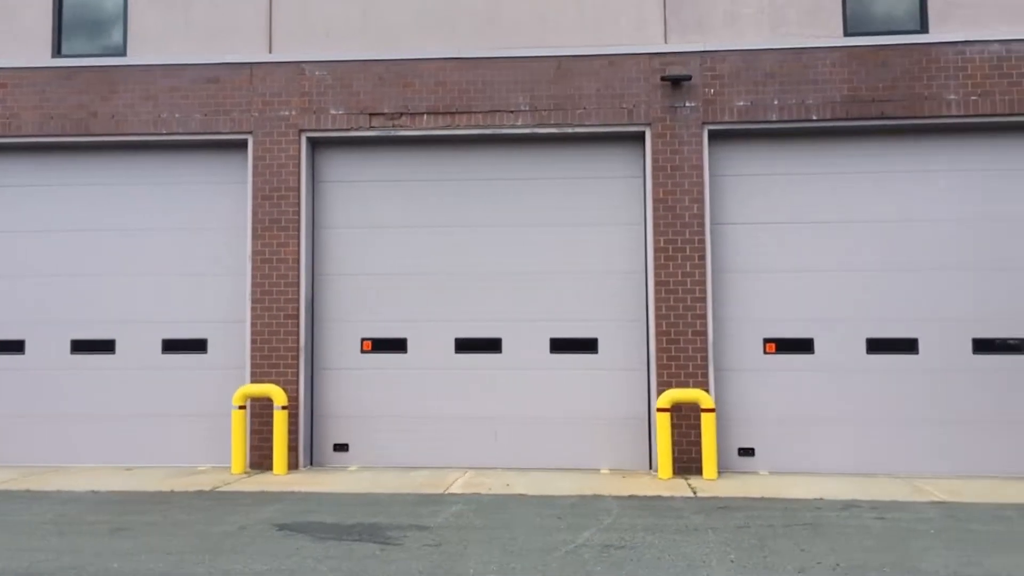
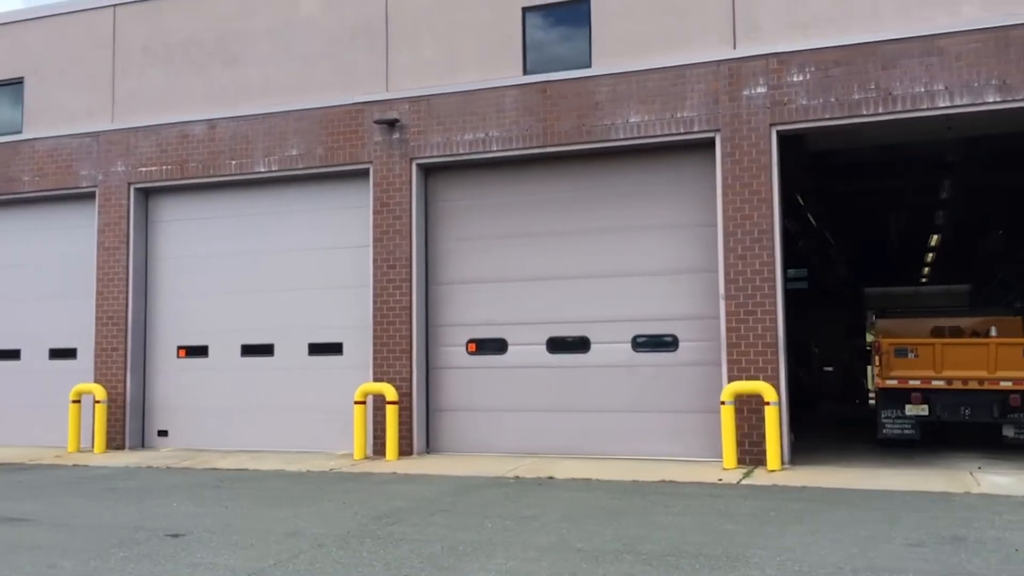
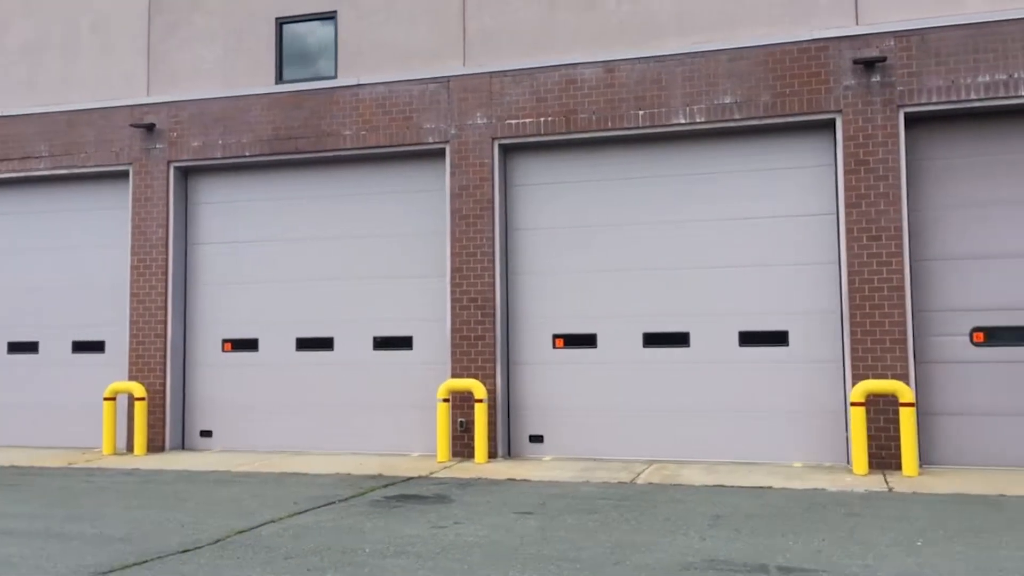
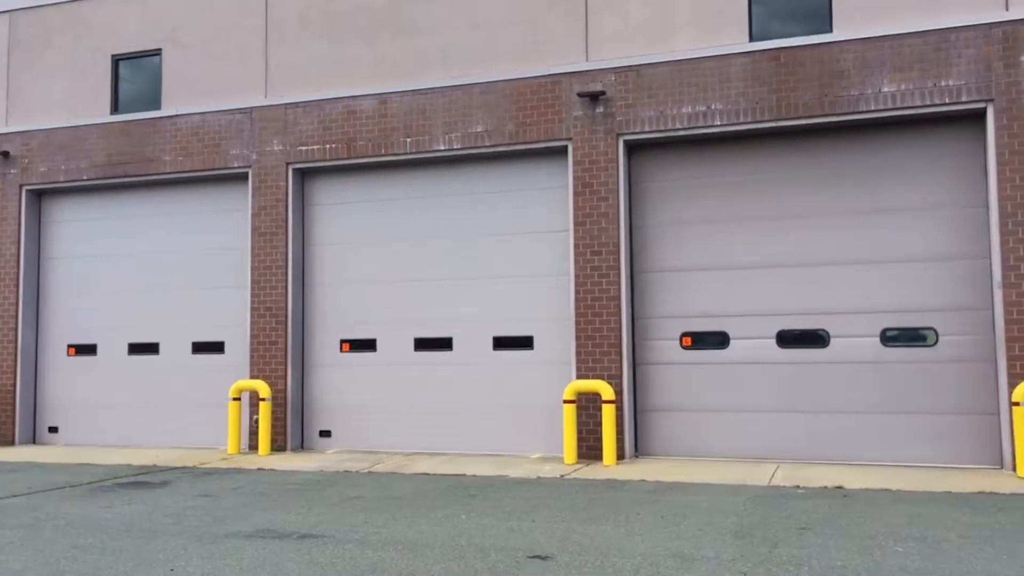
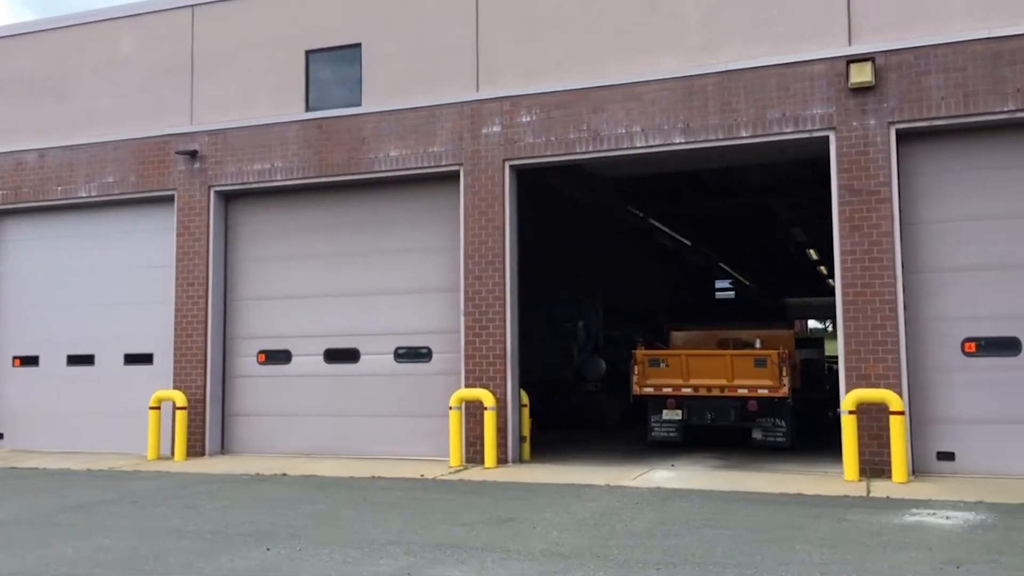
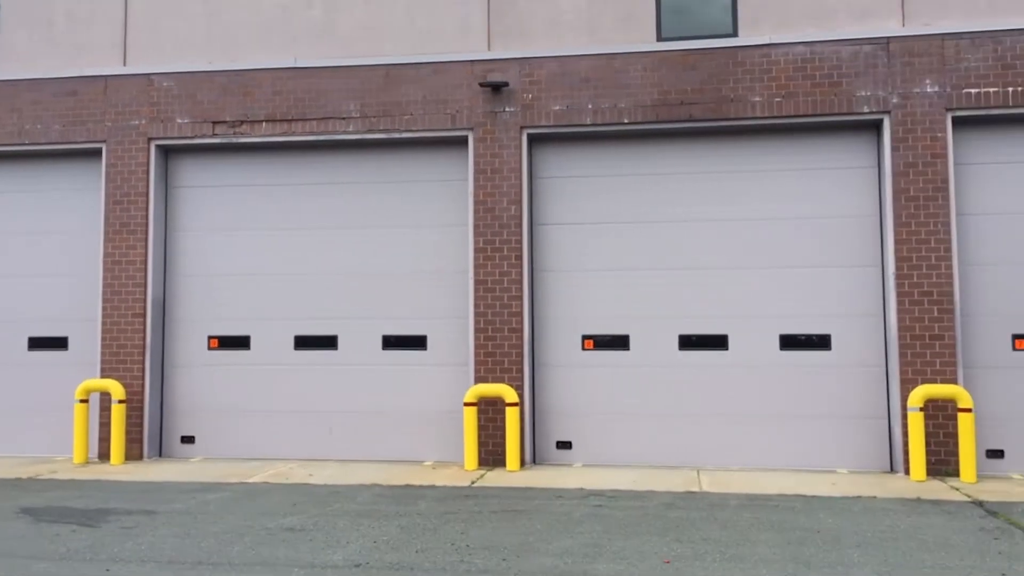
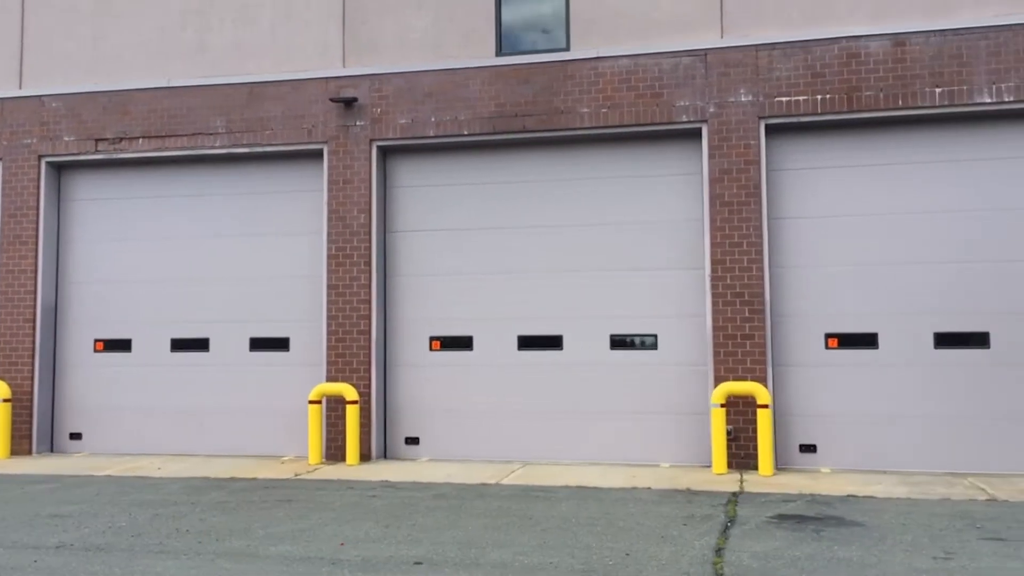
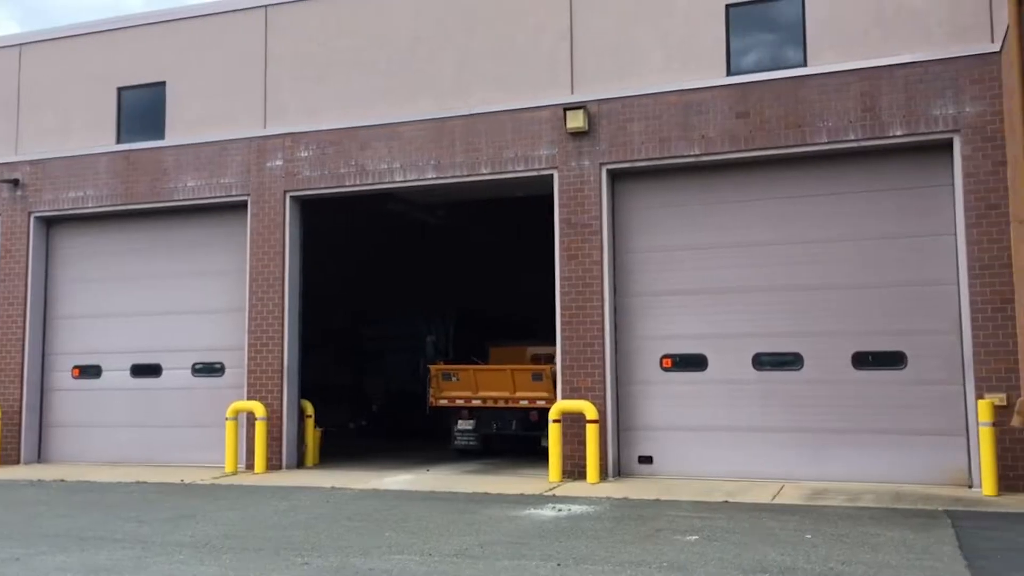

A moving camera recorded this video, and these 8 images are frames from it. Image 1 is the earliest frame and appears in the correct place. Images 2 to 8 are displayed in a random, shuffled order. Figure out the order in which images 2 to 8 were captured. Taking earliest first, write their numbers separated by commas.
6, 7, 3, 4, 2, 5, 8
